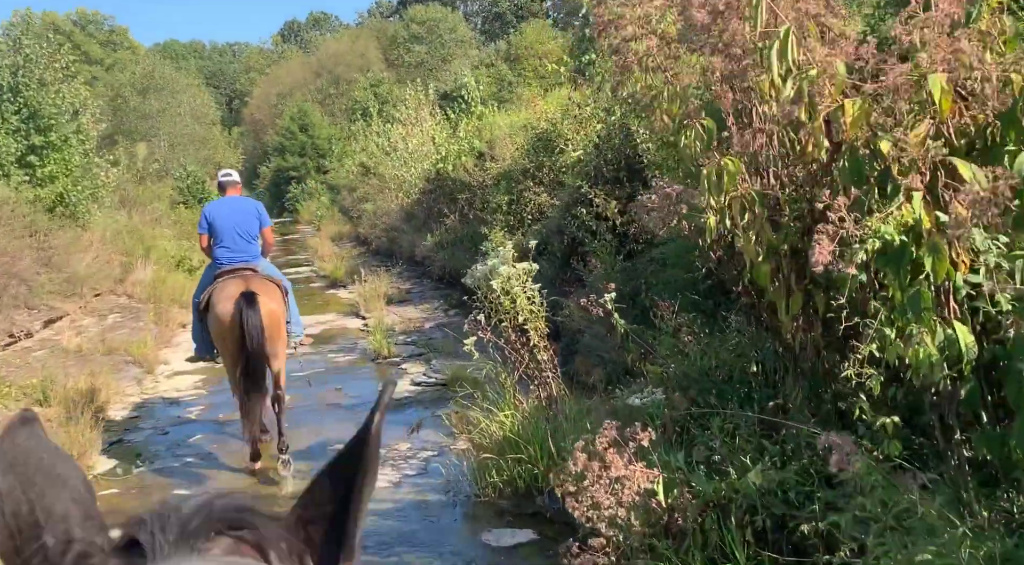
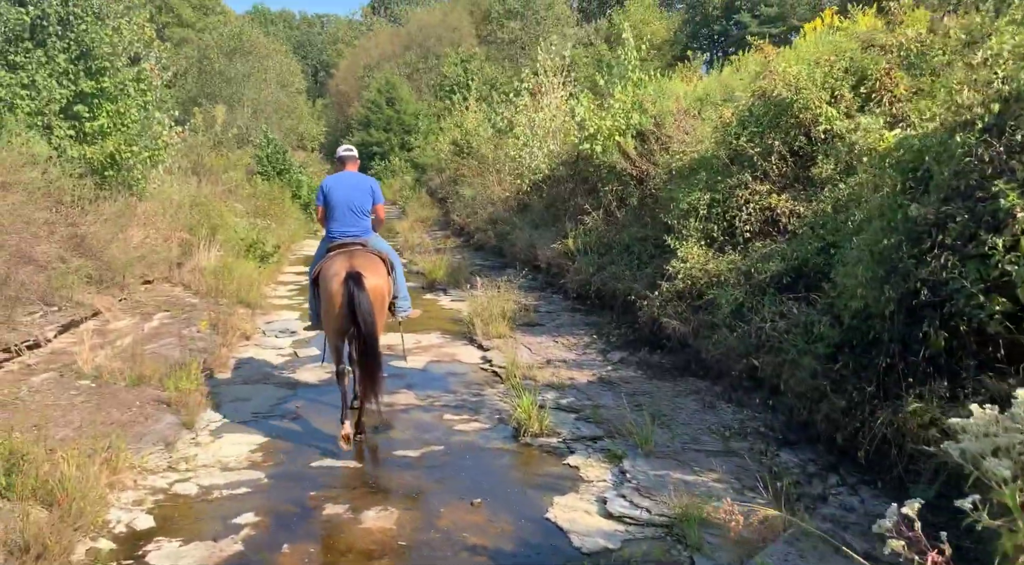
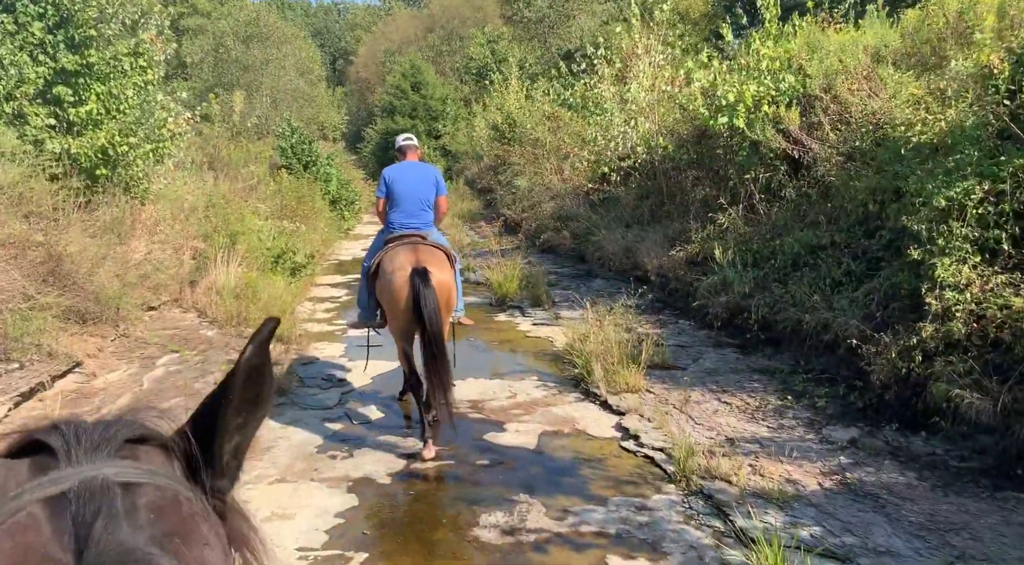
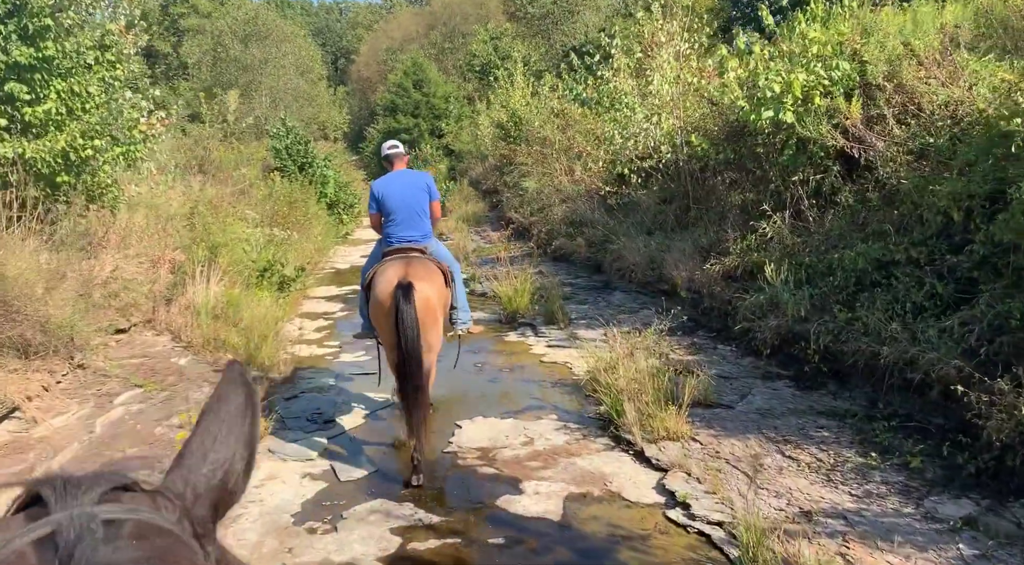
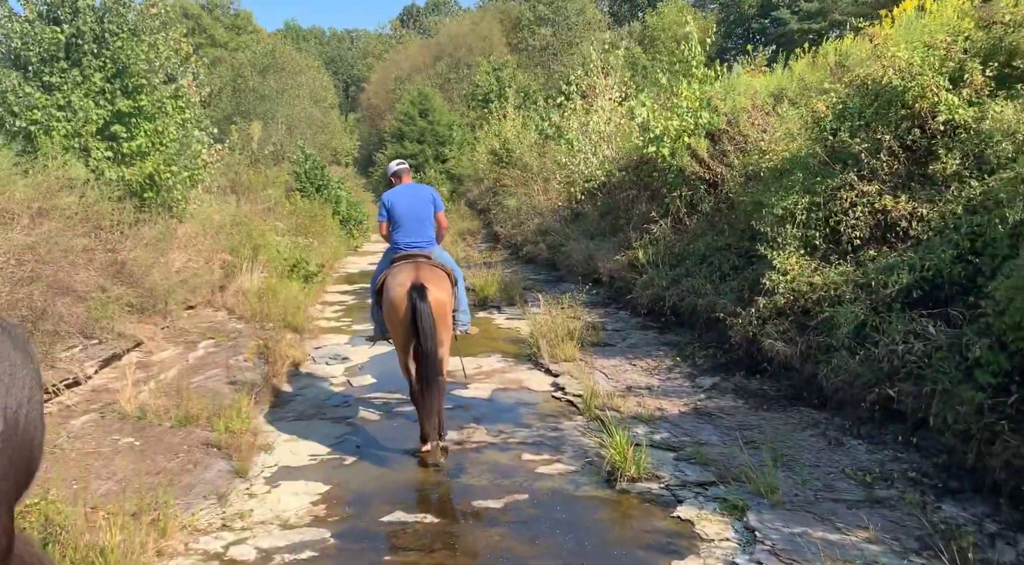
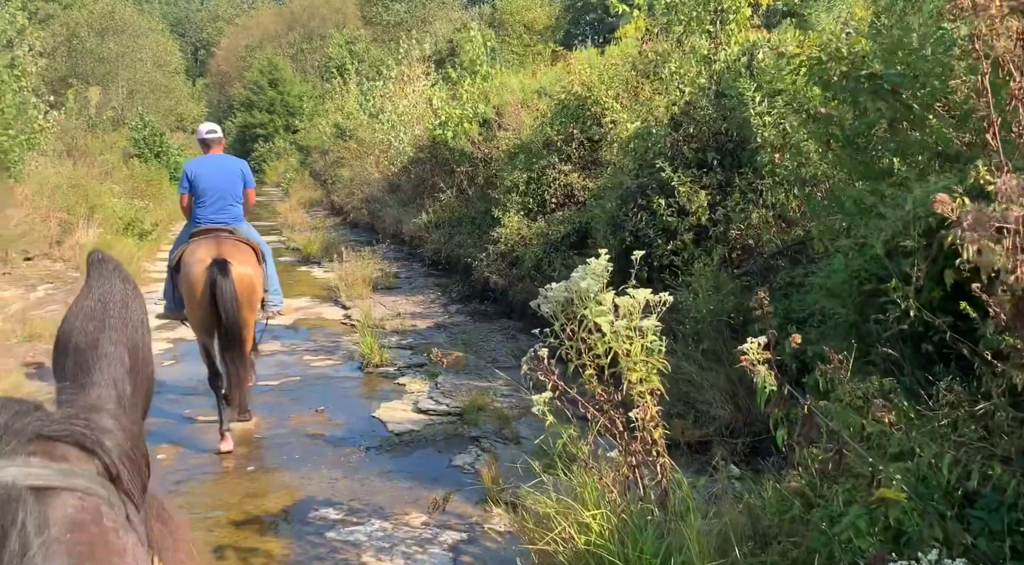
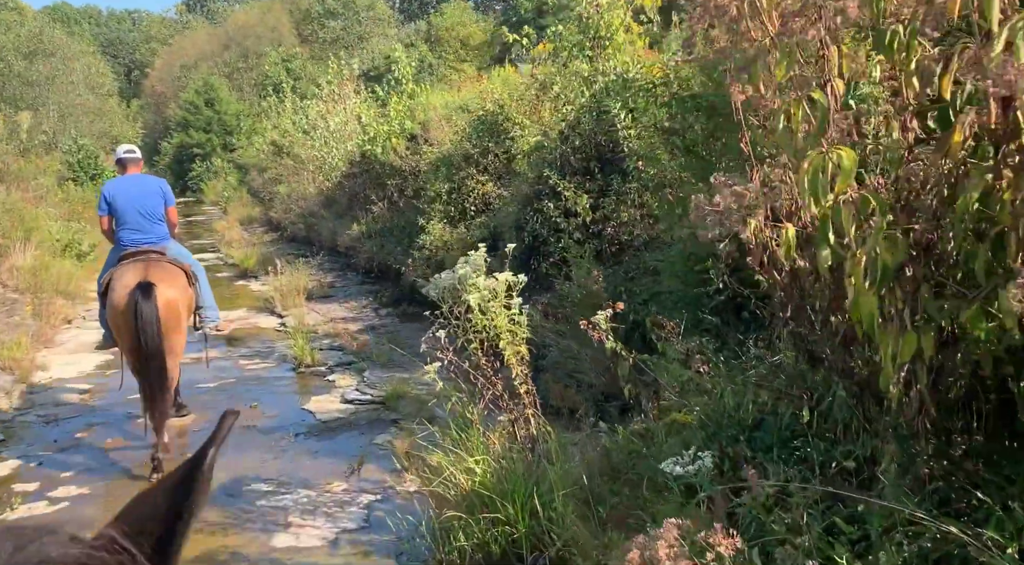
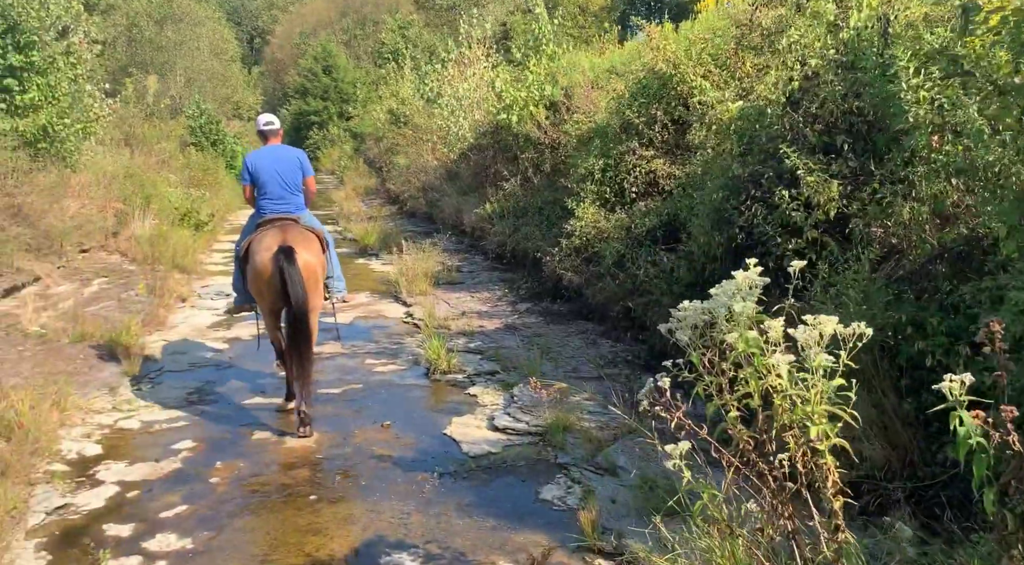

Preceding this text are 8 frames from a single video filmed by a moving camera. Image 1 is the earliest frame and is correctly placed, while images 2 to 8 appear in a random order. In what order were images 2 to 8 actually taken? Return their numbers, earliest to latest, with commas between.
7, 6, 8, 2, 5, 3, 4
